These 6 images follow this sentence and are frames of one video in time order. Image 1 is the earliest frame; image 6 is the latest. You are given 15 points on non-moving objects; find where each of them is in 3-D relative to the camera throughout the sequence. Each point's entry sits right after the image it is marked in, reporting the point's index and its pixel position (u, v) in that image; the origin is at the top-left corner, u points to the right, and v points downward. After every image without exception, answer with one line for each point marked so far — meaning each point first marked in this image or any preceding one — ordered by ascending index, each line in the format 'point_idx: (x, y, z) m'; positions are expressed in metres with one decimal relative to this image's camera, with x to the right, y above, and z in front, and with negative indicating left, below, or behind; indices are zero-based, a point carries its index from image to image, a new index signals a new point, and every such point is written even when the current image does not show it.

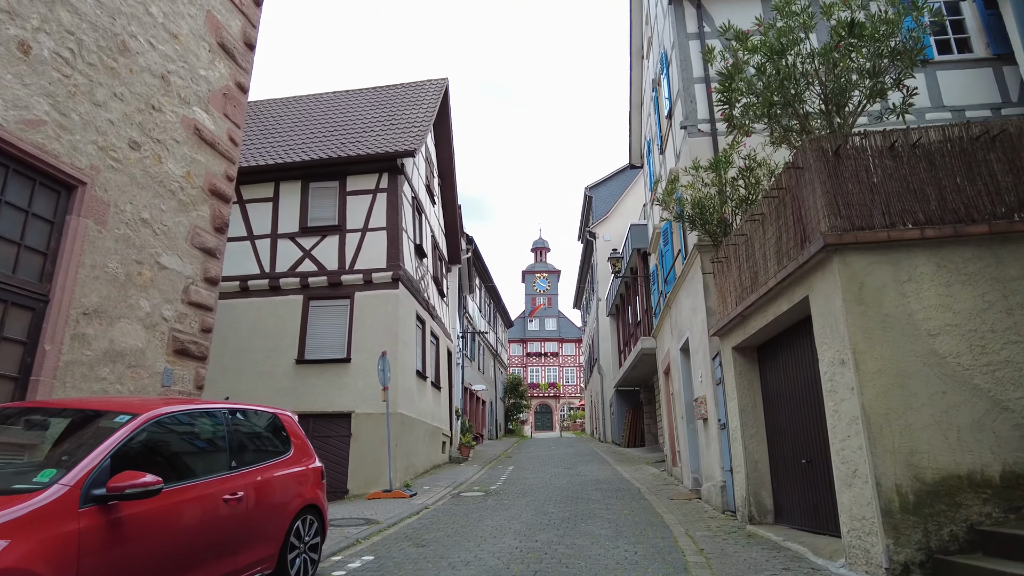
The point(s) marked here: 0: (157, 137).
0: (-3.7, +1.6, +7.1) m
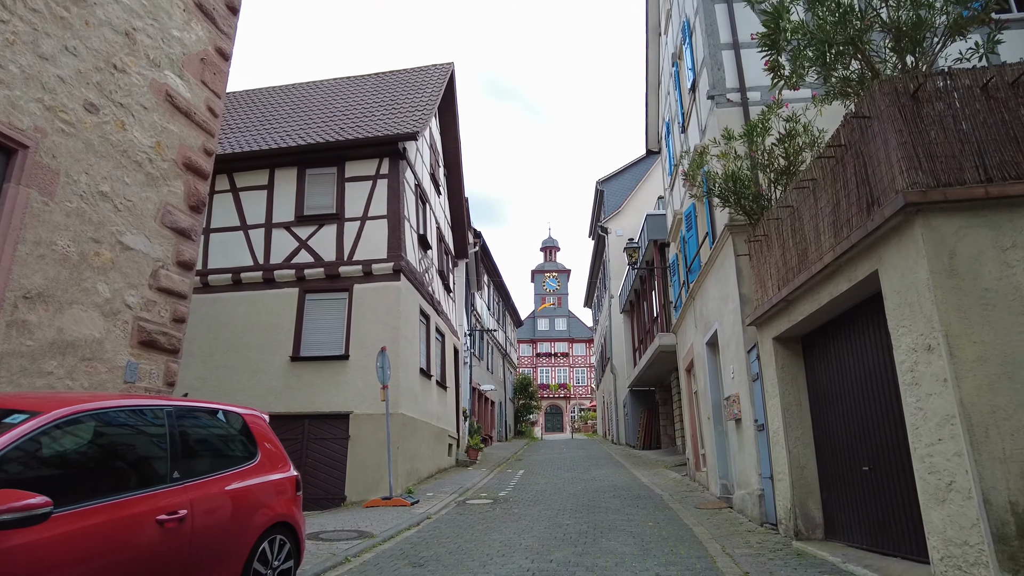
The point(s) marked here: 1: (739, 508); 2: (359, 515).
0: (-3.6, +1.7, +6.3) m
1: (+2.6, -2.6, +7.9) m
2: (-2.1, -3.1, +9.3) m
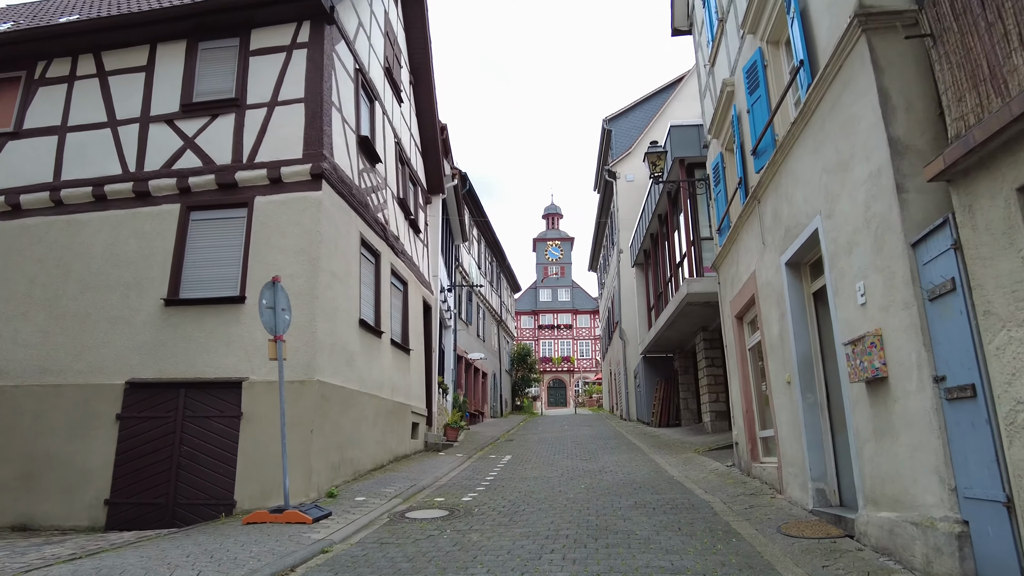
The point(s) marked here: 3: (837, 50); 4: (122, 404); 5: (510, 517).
0: (-4.0, +2.6, +2.5) m
1: (+2.3, -1.6, +4.2) m
2: (-2.4, -2.1, +5.7) m
3: (+2.2, +1.6, +4.6) m
4: (-4.6, -1.4, +8.1) m
5: (0.0, -2.1, +6.3) m
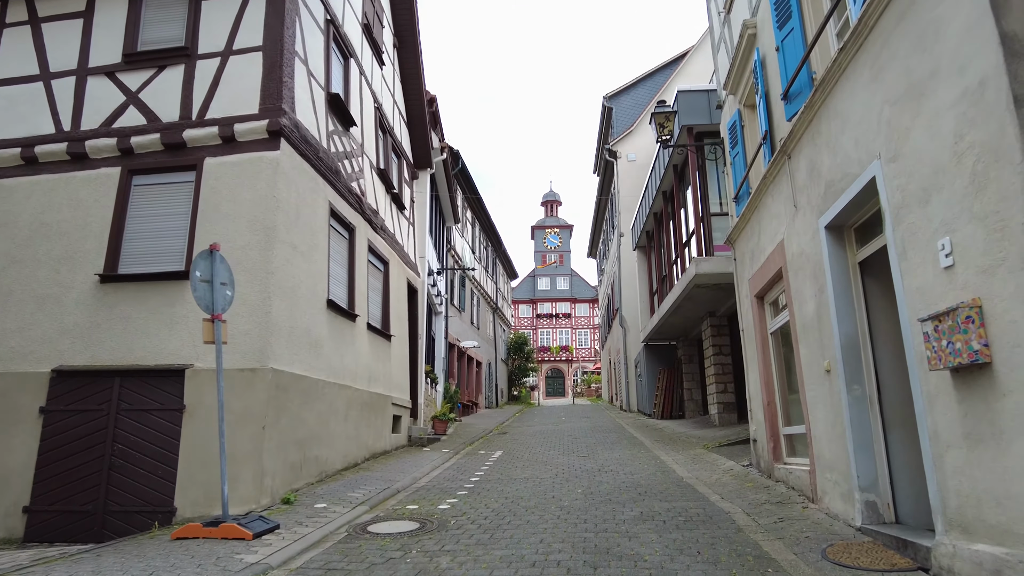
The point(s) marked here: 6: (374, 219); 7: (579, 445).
0: (-4.1, +2.8, +1.3) m
1: (+2.1, -1.4, +3.1) m
2: (-2.6, -1.9, +4.6) m
3: (+2.1, +1.8, +3.5) m
4: (-4.8, -1.1, +7.0) m
5: (-0.2, -1.9, +5.2) m
6: (-2.2, +1.1, +10.6) m
7: (+1.2, -2.7, +11.6) m
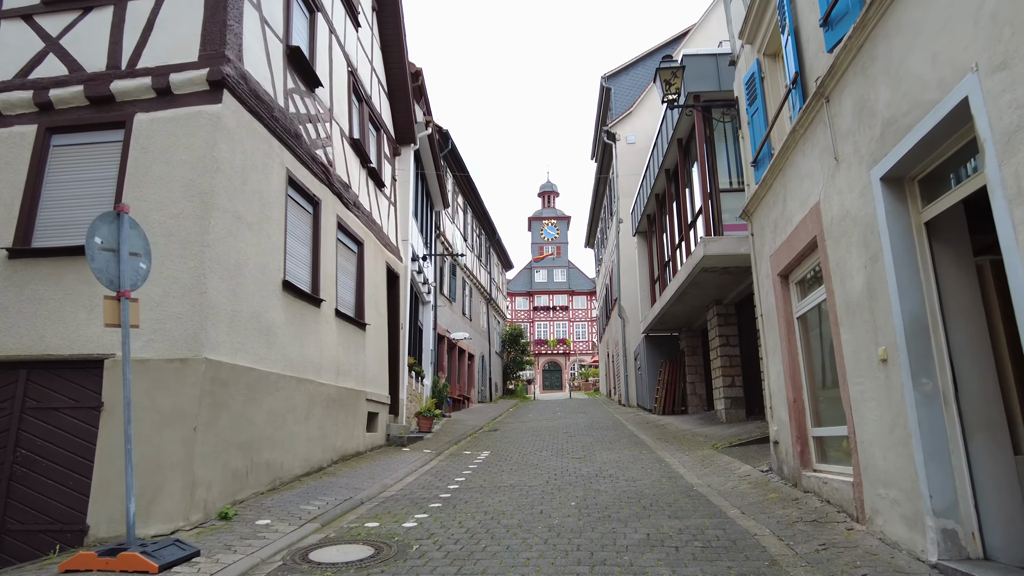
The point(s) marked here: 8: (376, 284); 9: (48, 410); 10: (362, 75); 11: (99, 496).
0: (-4.3, +2.9, +0.2) m
1: (+2.0, -1.2, +2.1) m
2: (-2.7, -1.7, +3.6) m
3: (+1.9, +2.0, +2.4) m
4: (-4.9, -0.9, +5.9) m
5: (-0.3, -1.7, +4.2) m
6: (-2.3, +1.3, +9.5) m
7: (+1.0, -2.4, +10.6) m
8: (-2.2, +0.1, +10.8) m
9: (-3.9, -1.0, +5.7) m
10: (-2.4, +3.5, +11.1) m
11: (-3.3, -1.7, +5.5) m
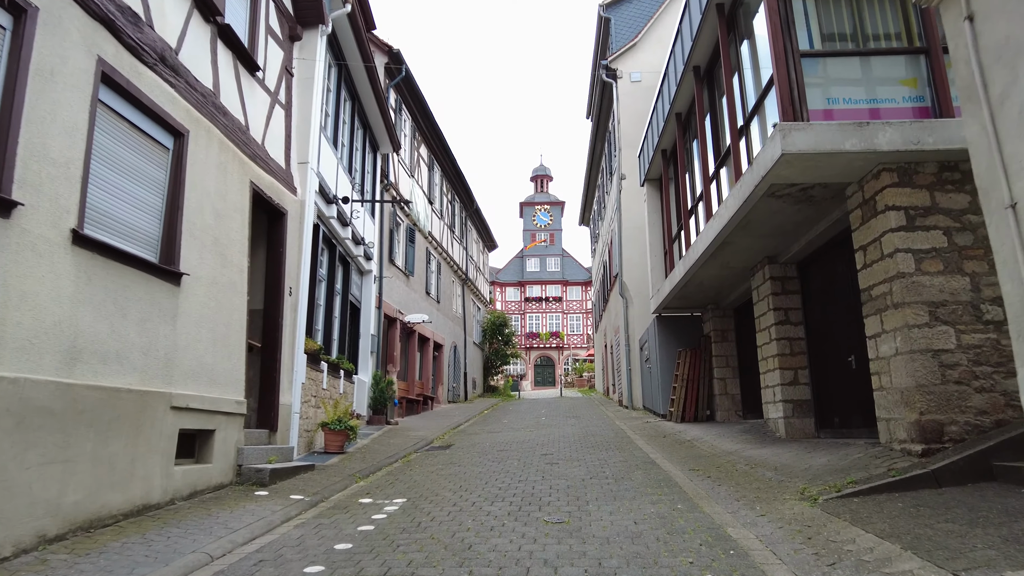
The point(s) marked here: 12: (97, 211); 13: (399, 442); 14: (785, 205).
0: (-4.8, +3.6, -4.3) m
1: (+1.4, -0.6, -2.4) m
2: (-3.3, -1.1, -0.9) m
3: (+1.4, +2.6, -2.0) m
4: (-5.5, -0.2, +1.4) m
5: (-0.9, -1.1, -0.3) m
6: (-2.9, +2.0, +5.0) m
7: (+0.4, -1.8, +6.2) m
8: (-2.8, +0.7, +6.4) m
9: (-4.5, -0.4, +1.3) m
10: (-3.0, +4.1, +6.6) m
11: (-3.9, -1.0, +1.0) m
12: (-2.9, +0.6, +4.9) m
13: (-1.7, -2.3, +10.4) m
14: (+2.9, +0.9, +7.0) m
